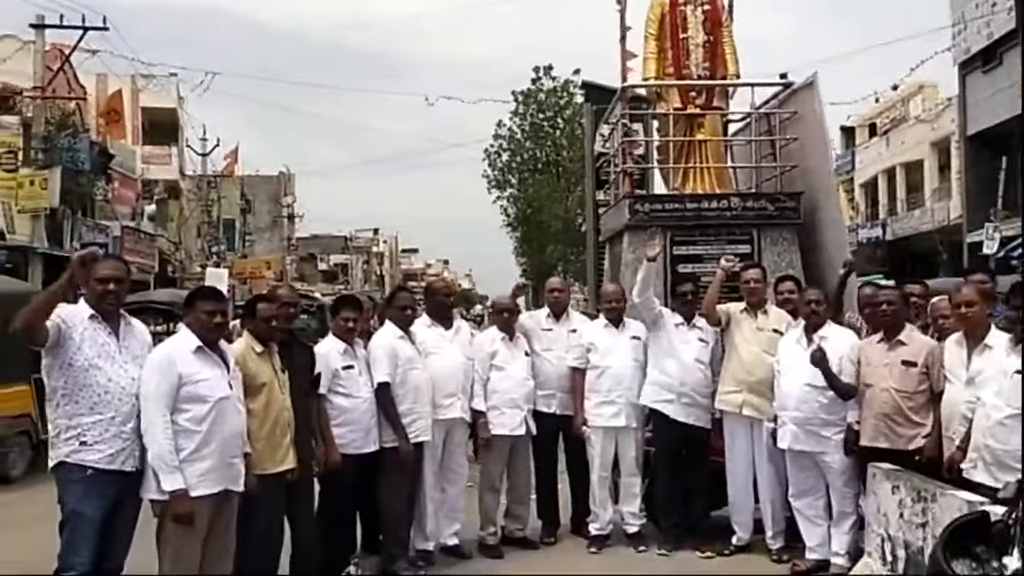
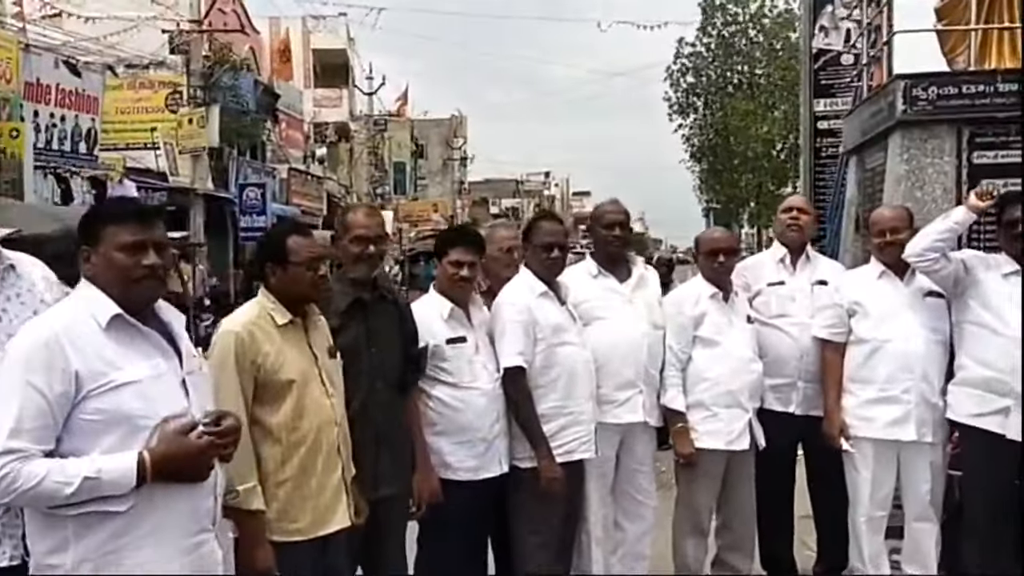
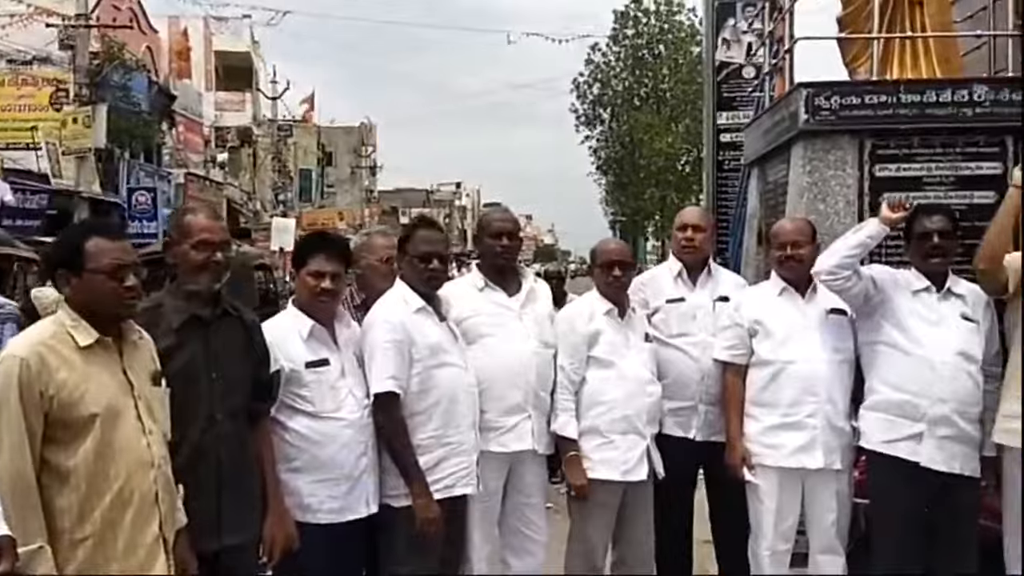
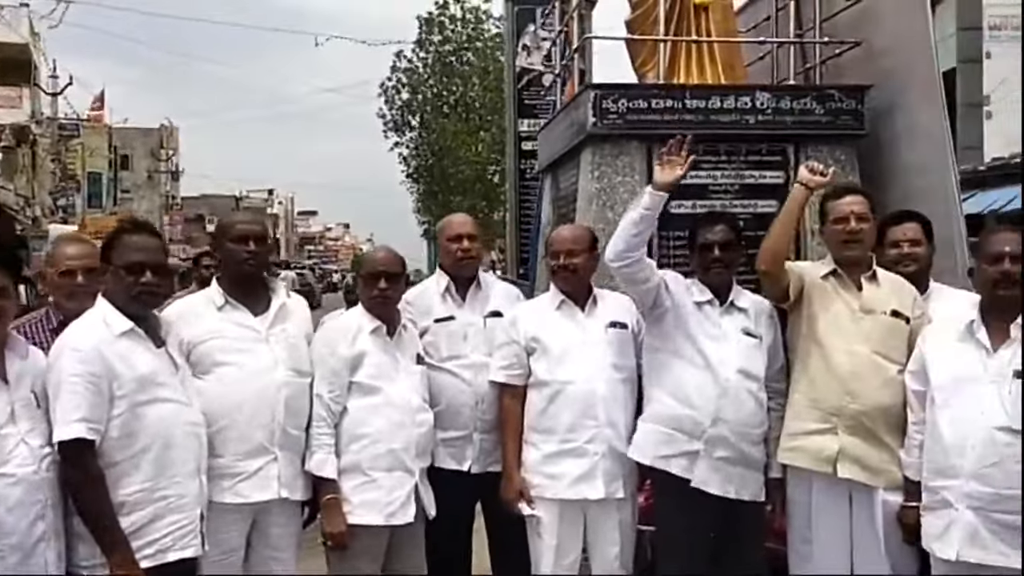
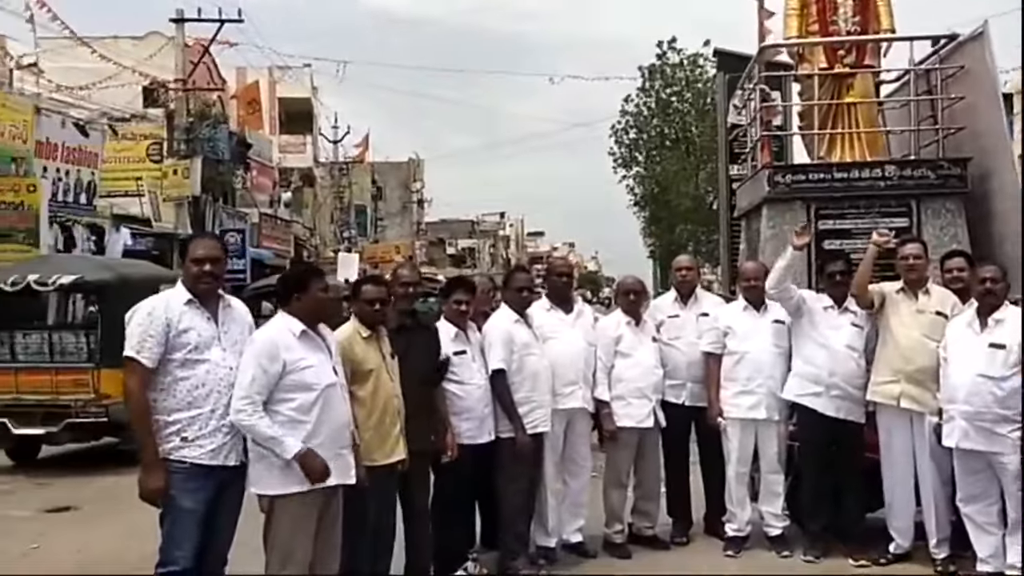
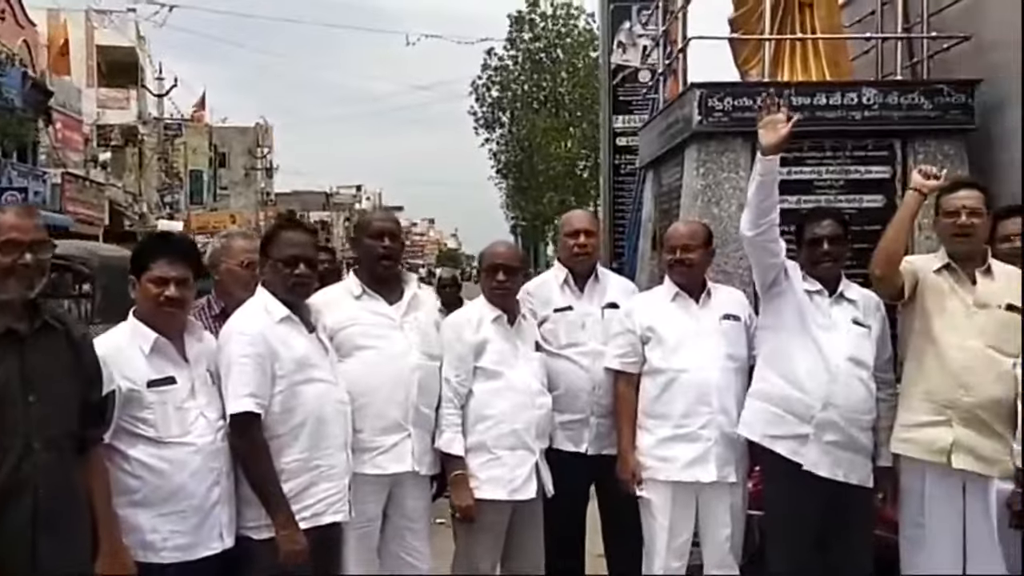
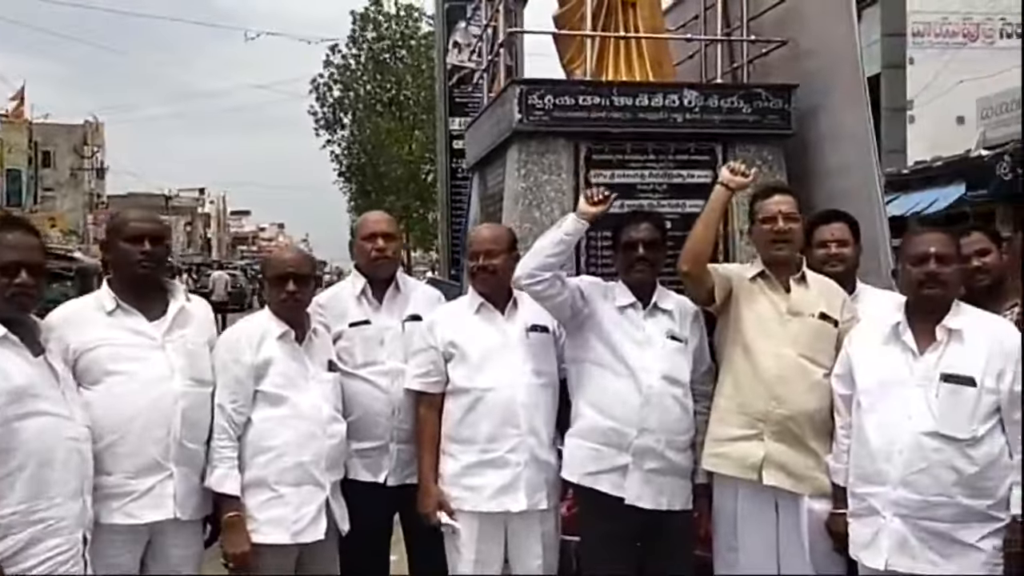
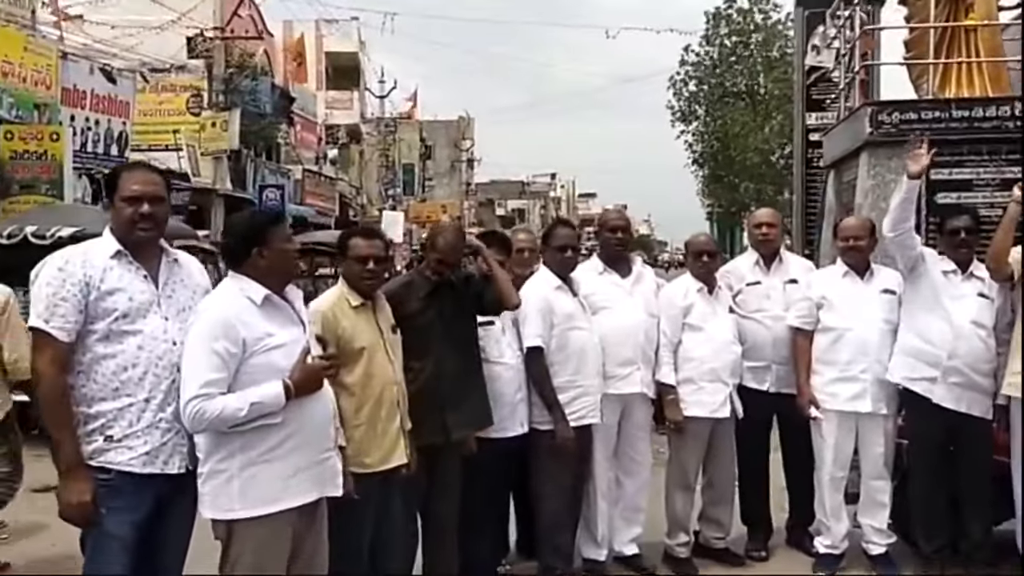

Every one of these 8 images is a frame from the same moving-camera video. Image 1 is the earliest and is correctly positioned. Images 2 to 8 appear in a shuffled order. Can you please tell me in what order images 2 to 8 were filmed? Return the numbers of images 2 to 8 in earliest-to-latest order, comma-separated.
5, 8, 2, 3, 6, 4, 7
